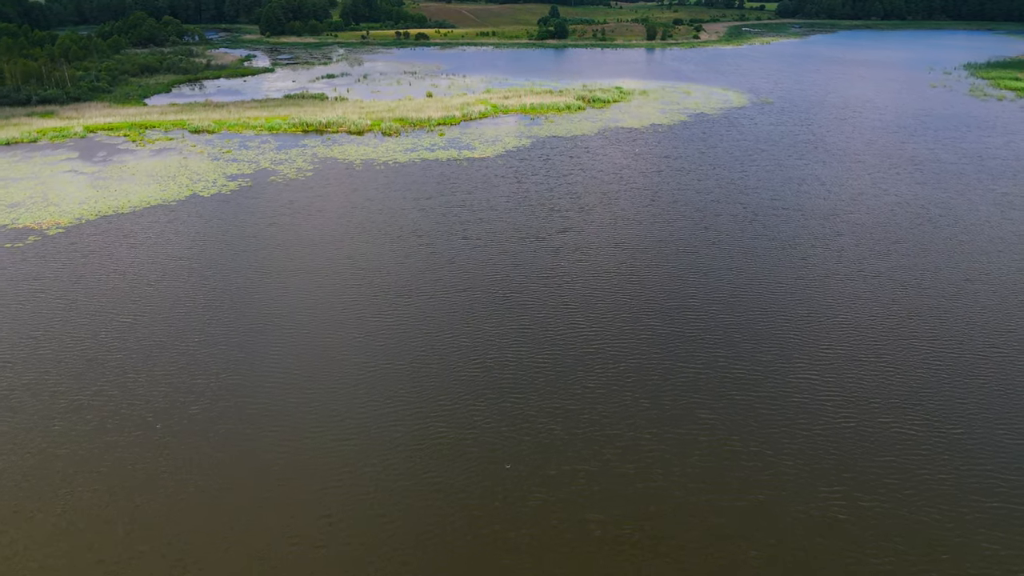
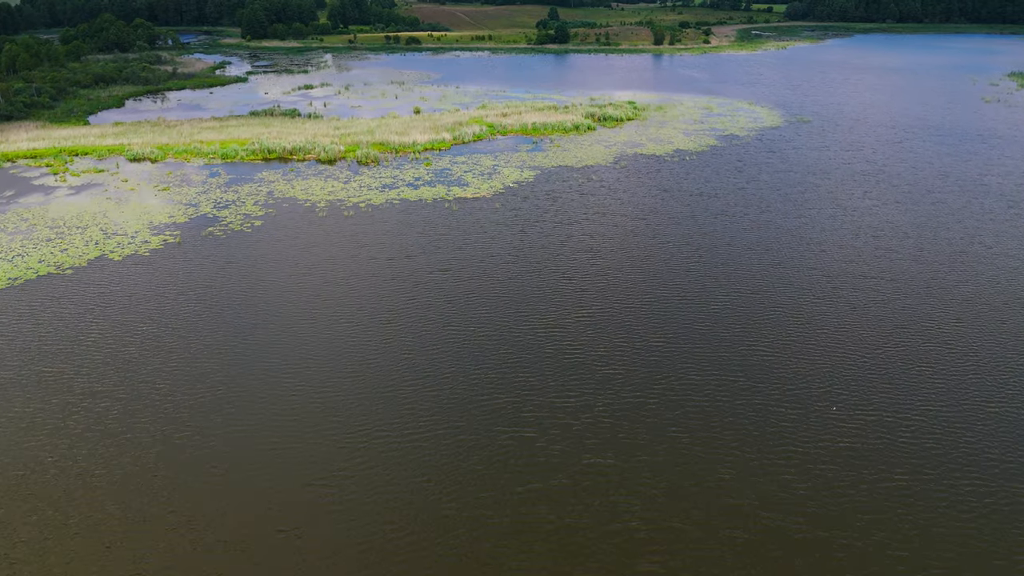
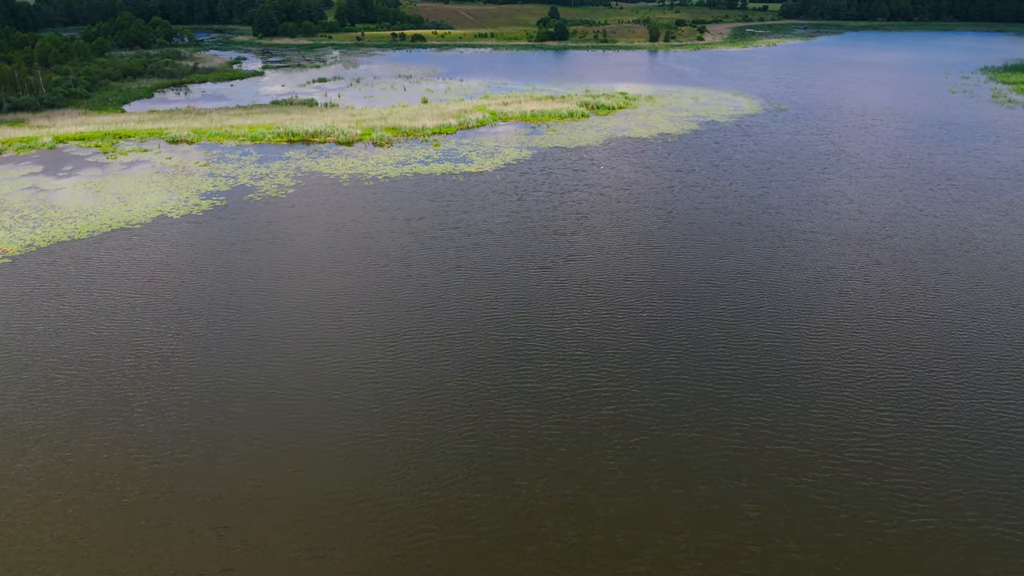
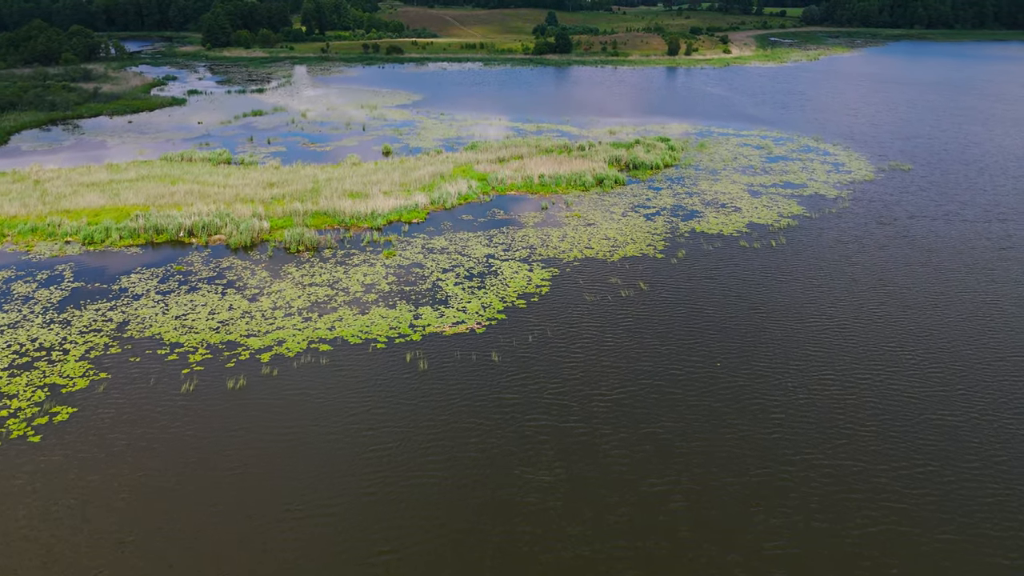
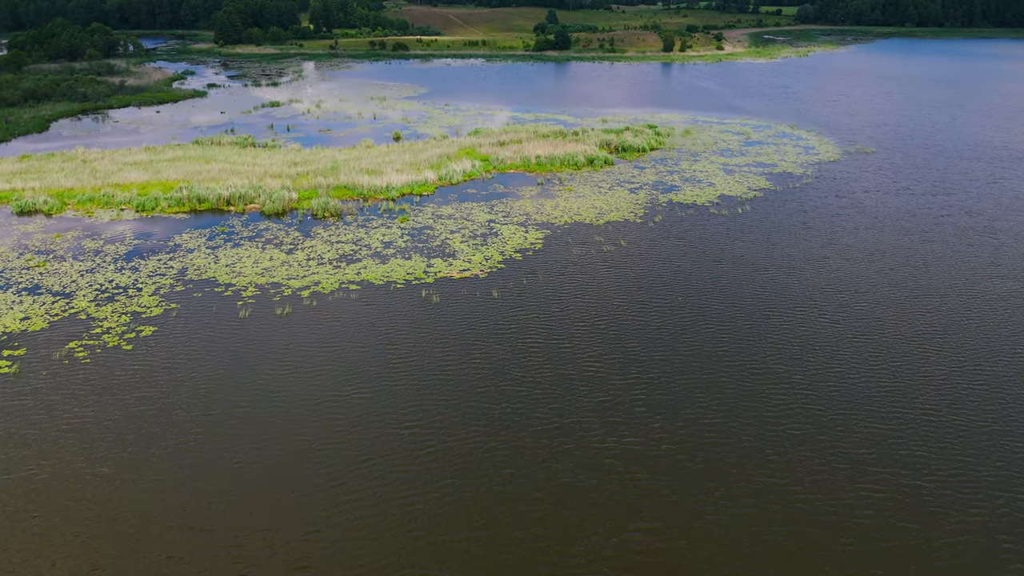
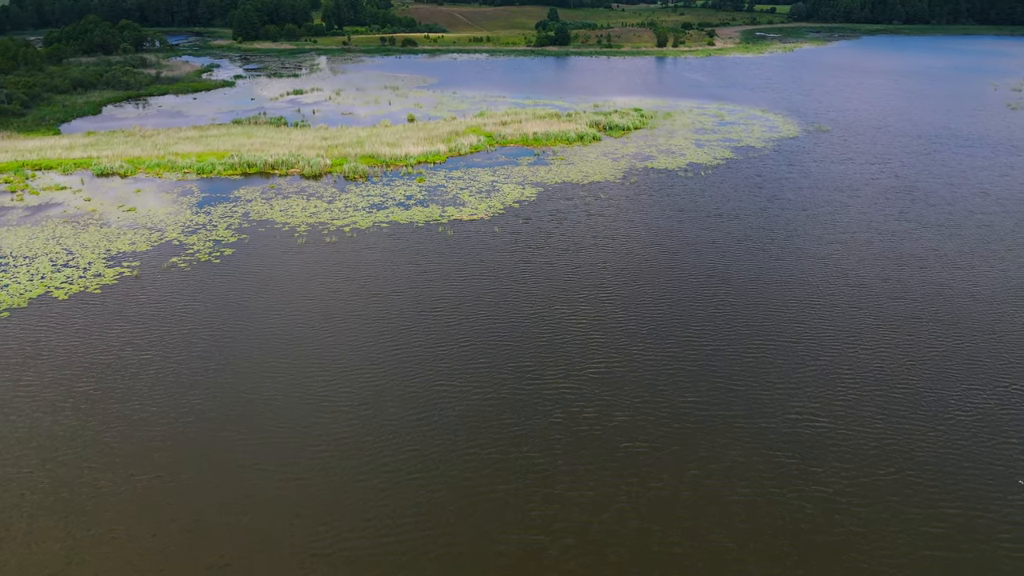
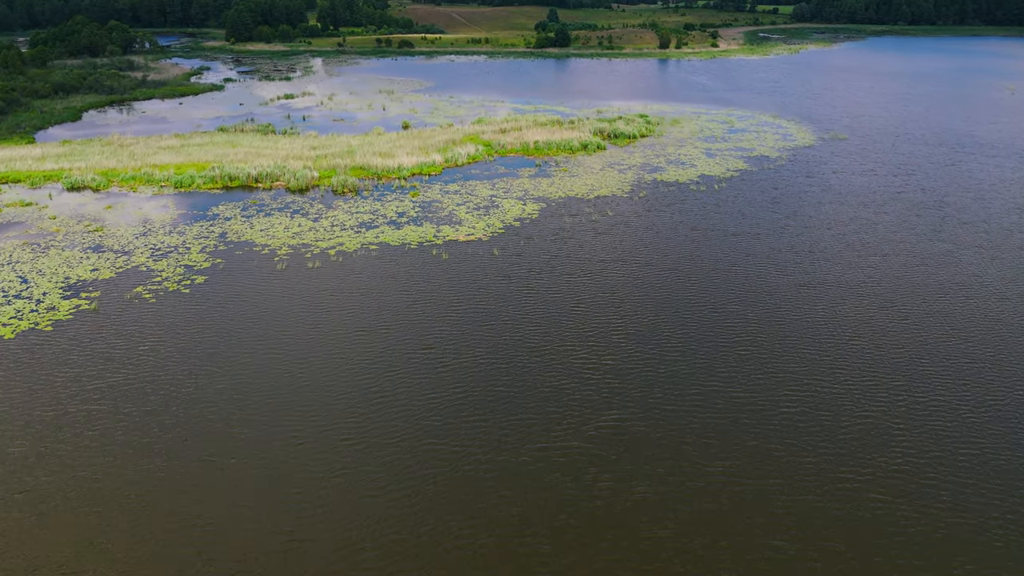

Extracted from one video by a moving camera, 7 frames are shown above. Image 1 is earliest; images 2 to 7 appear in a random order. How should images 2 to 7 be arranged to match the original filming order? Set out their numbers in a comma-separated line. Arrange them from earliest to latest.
3, 2, 6, 7, 5, 4
